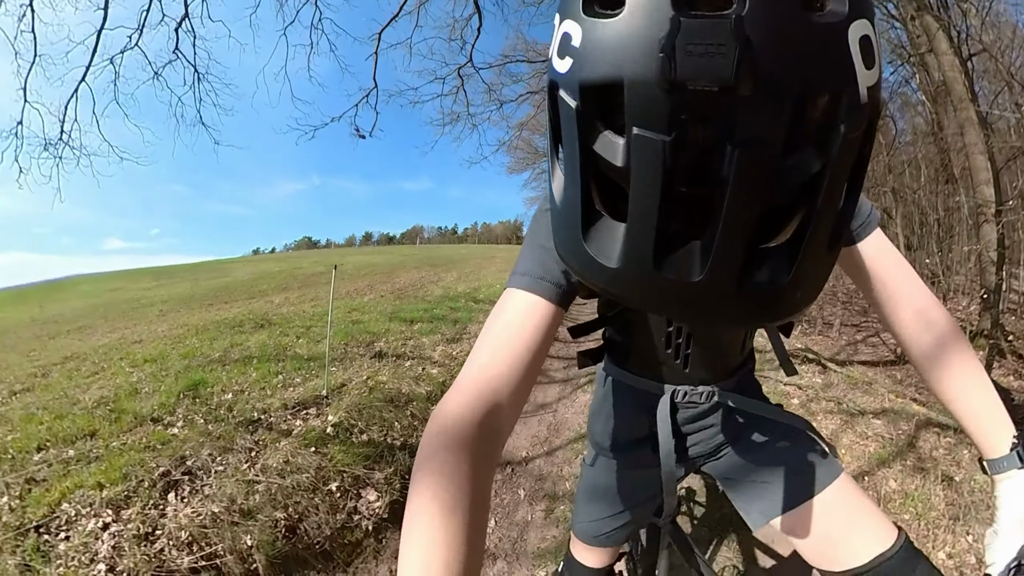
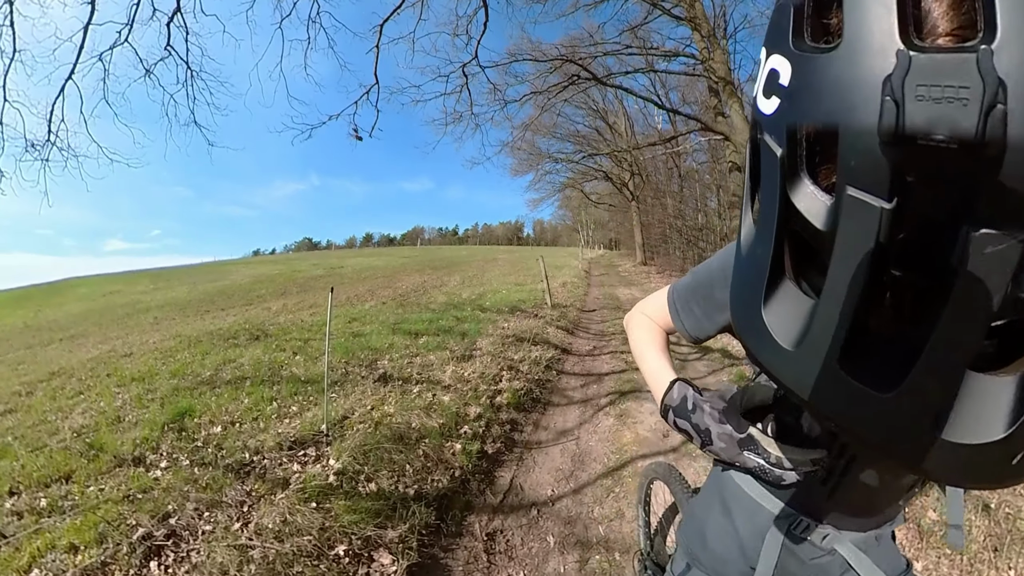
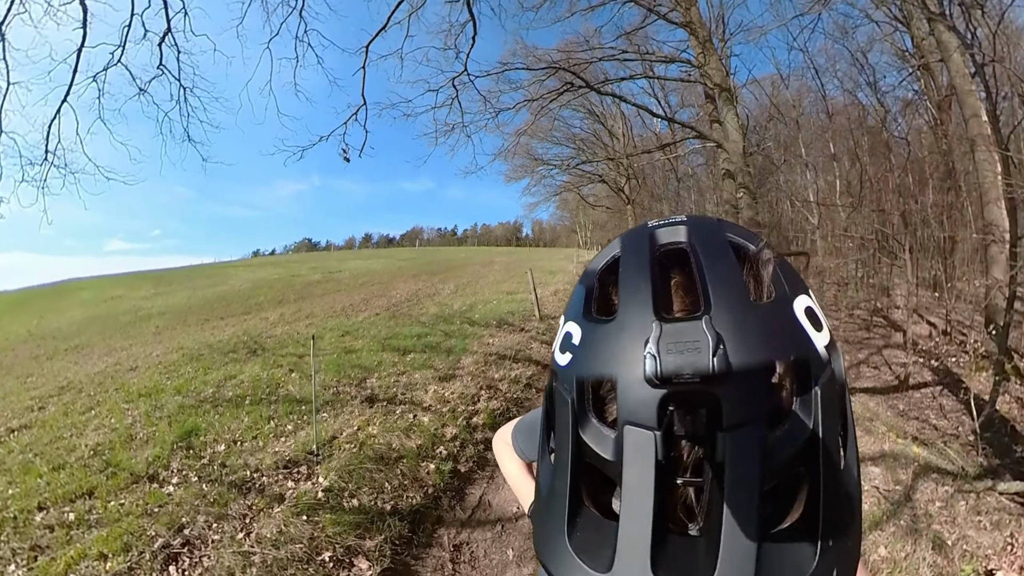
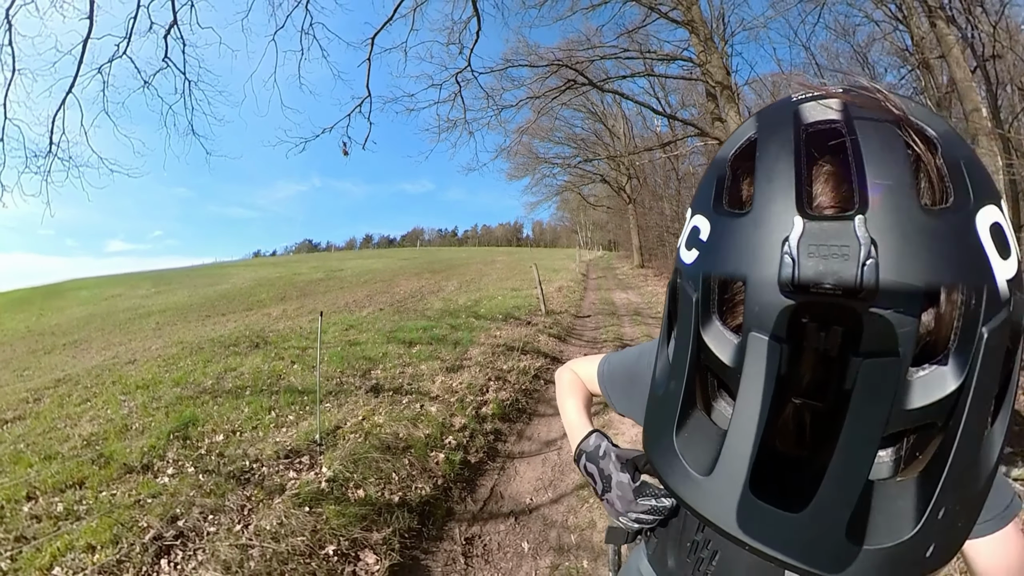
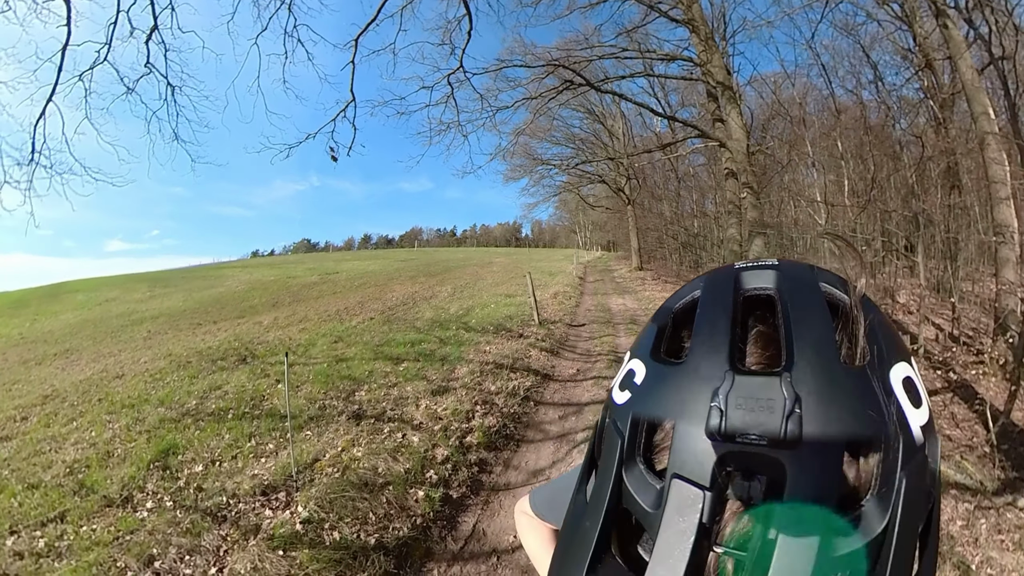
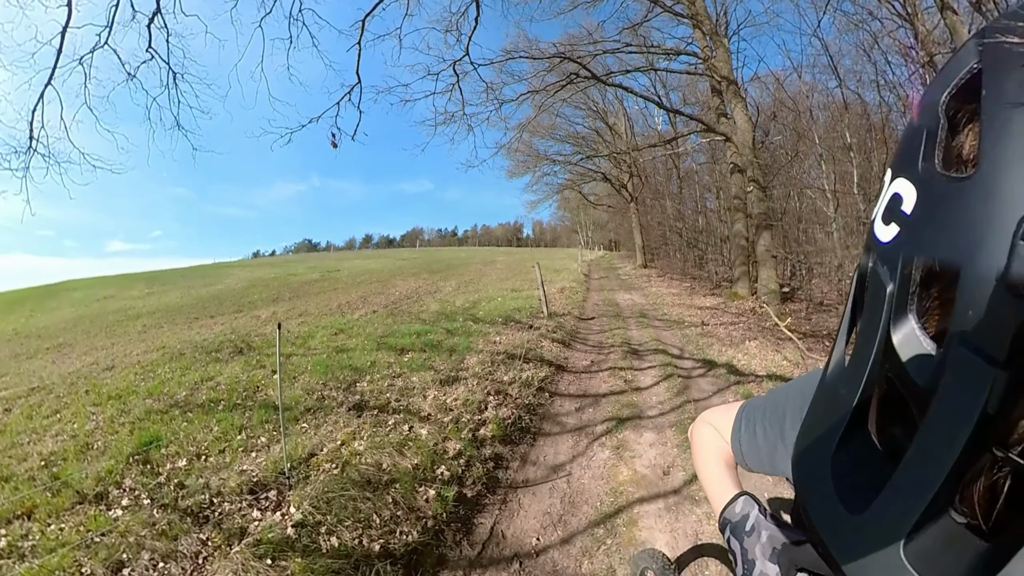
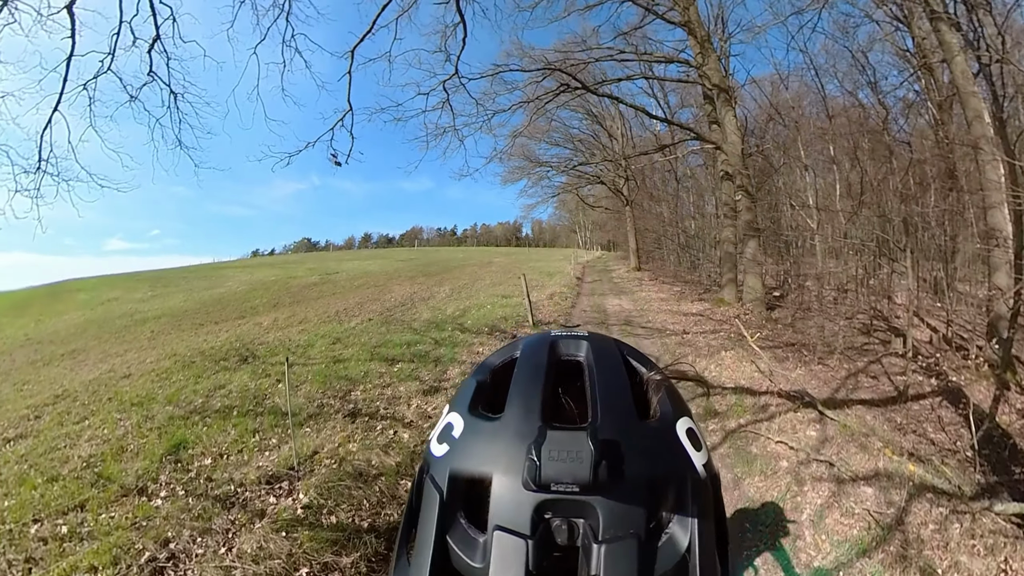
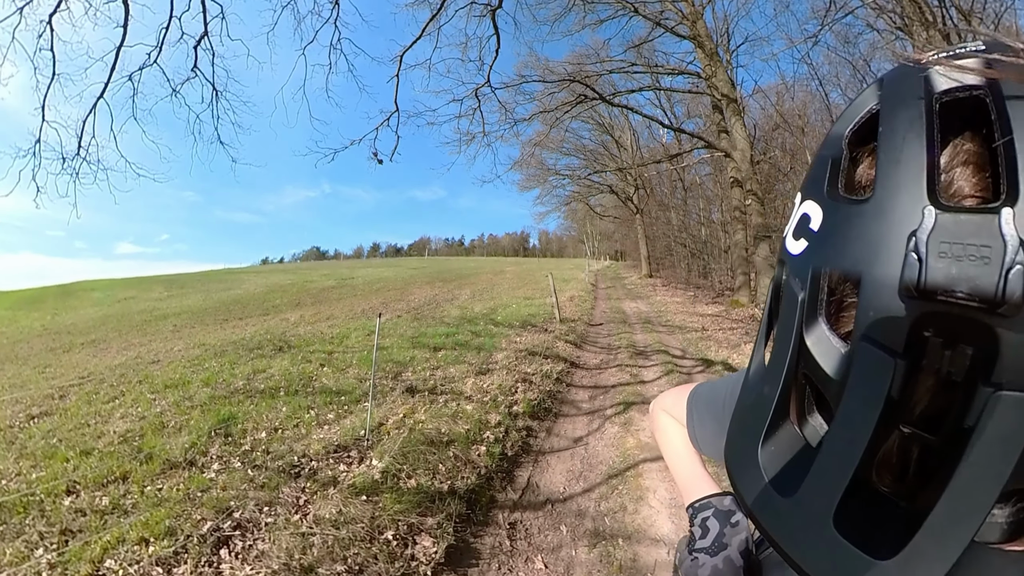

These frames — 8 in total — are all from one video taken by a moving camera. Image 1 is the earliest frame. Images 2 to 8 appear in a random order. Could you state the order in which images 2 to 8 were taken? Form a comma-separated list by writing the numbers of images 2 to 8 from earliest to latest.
2, 3, 7, 5, 6, 4, 8
